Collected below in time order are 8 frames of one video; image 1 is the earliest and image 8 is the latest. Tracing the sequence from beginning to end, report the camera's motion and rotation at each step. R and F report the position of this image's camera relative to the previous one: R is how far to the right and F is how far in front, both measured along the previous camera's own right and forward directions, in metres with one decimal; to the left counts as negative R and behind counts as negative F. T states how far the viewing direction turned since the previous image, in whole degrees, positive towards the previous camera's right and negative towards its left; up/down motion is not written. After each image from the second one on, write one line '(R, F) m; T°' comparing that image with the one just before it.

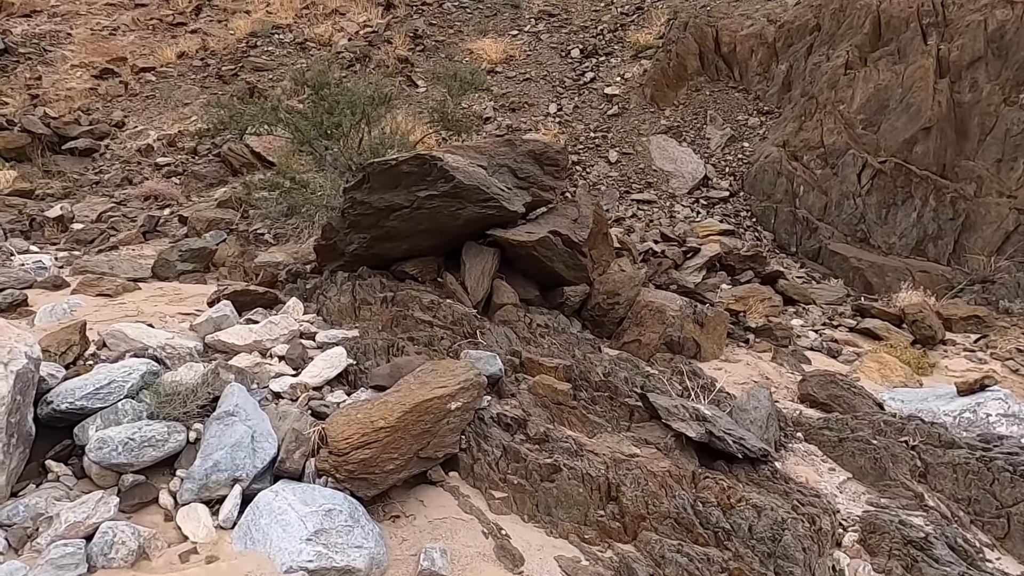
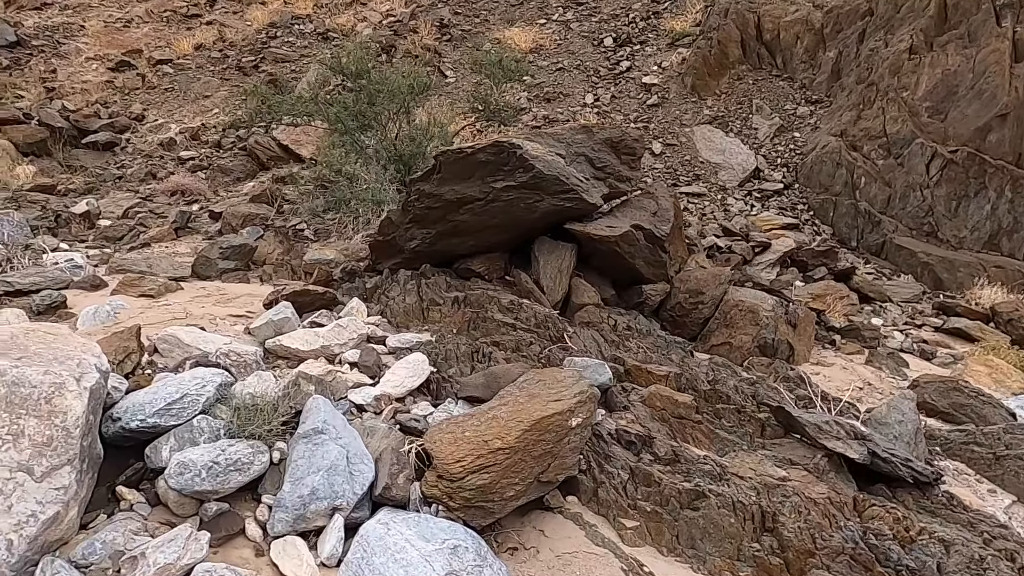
(-0.4, +0.3) m; 0°
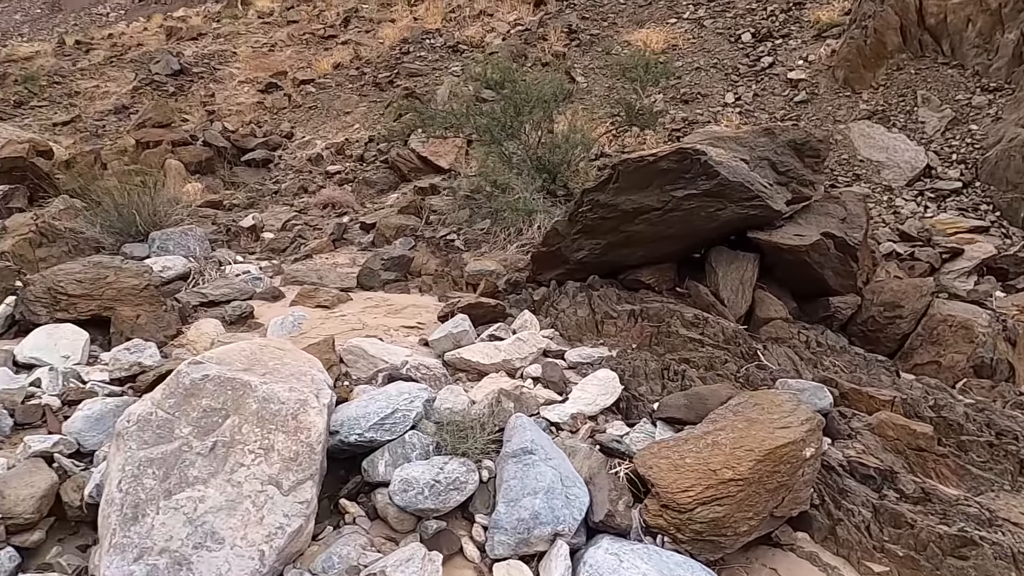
(-0.3, +0.1) m; -9°
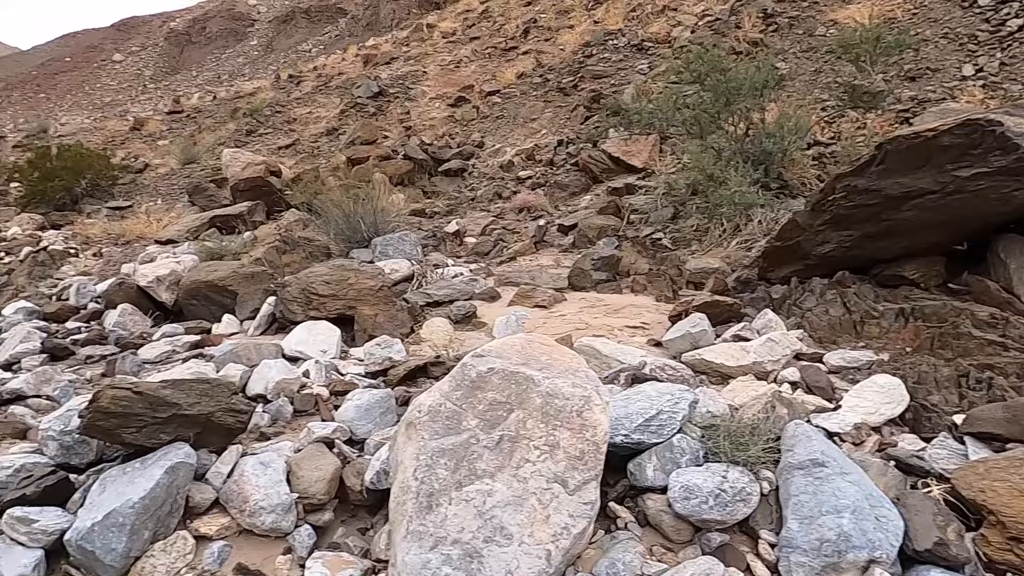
(-0.3, +0.1) m; -14°
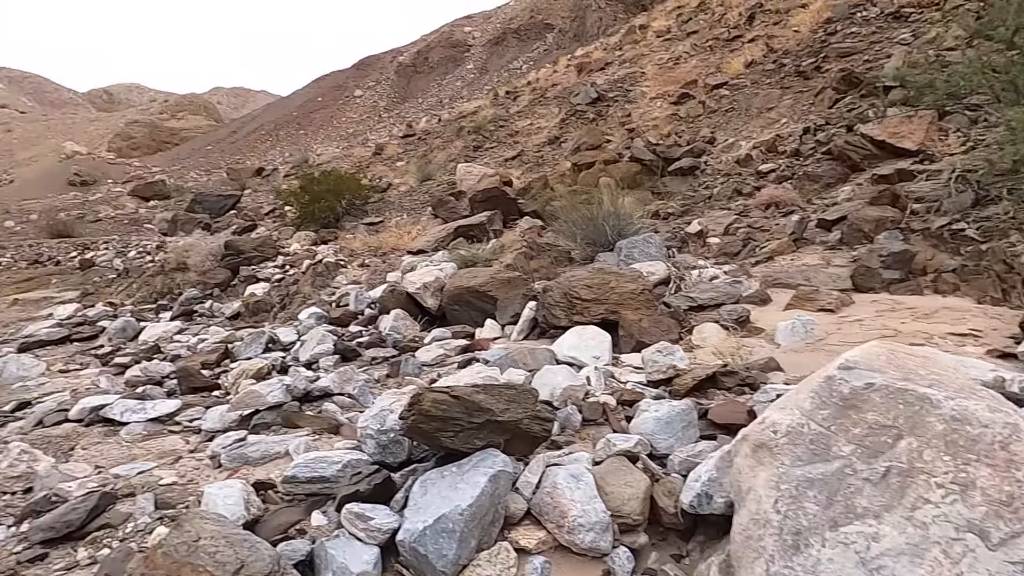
(-0.3, +0.1) m; -18°
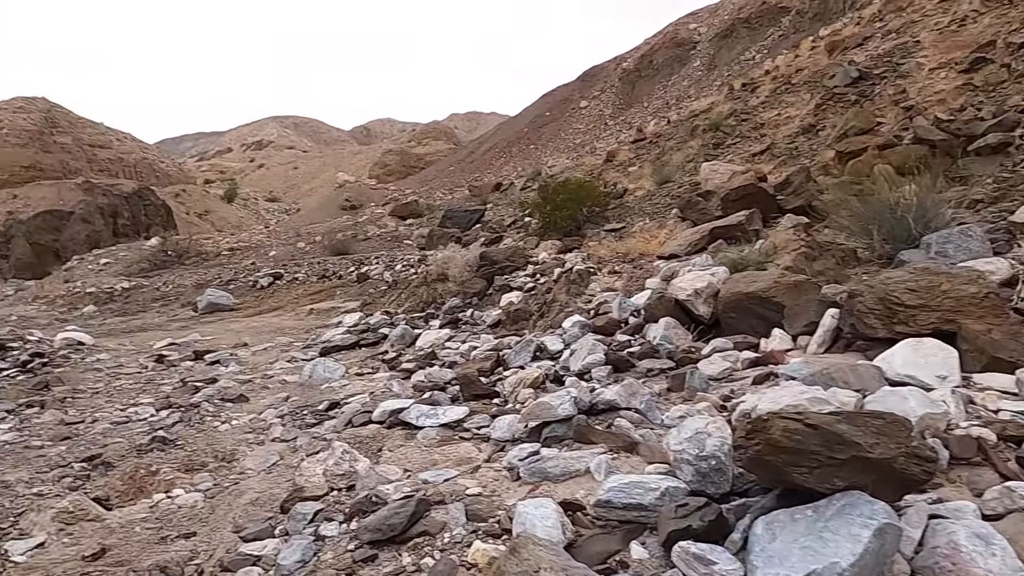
(-0.3, +0.2) m; -19°
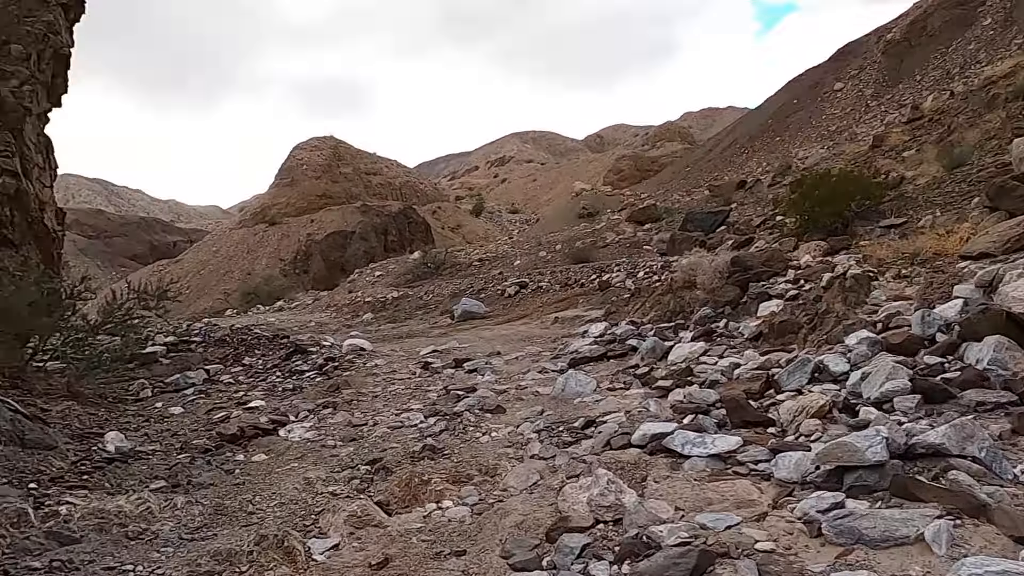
(-0.2, +0.2) m; -20°
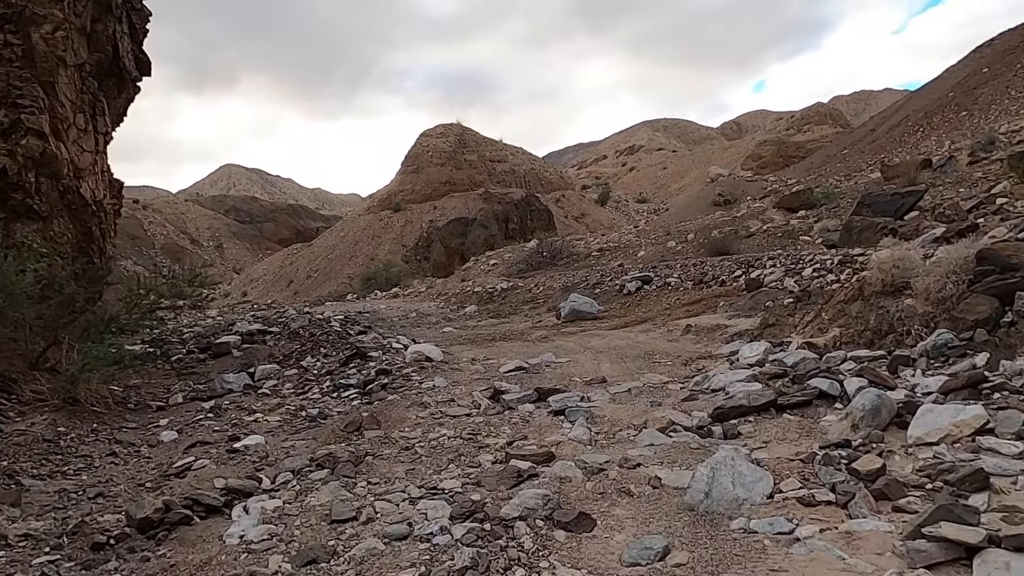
(+0.1, +2.2) m; -11°
